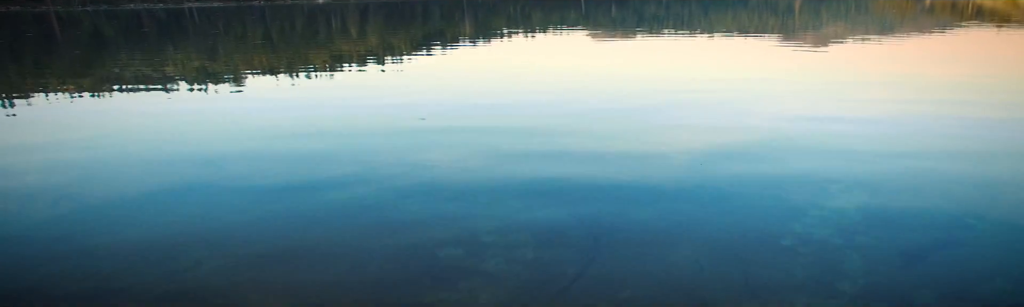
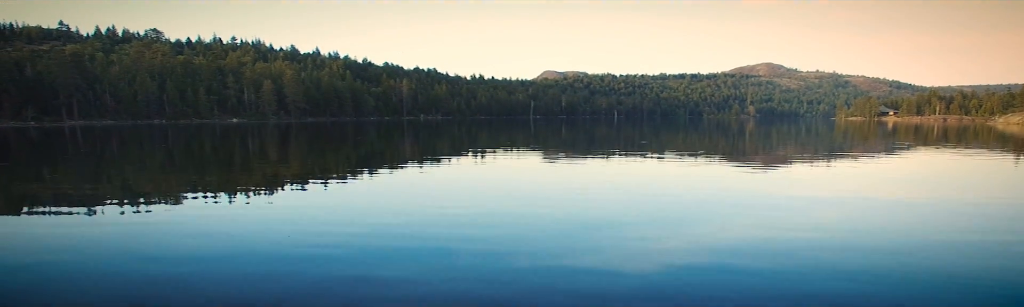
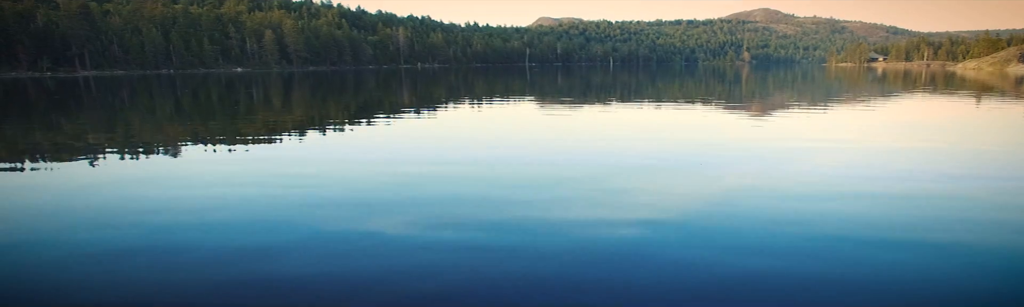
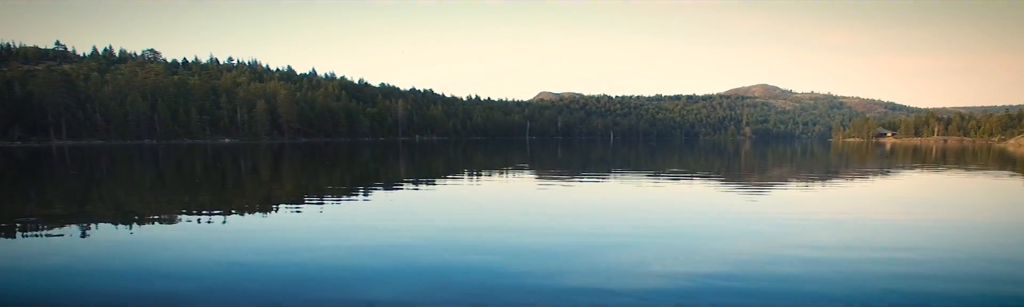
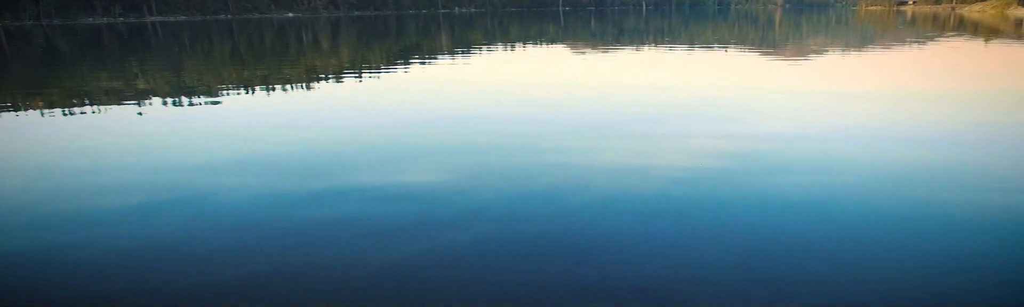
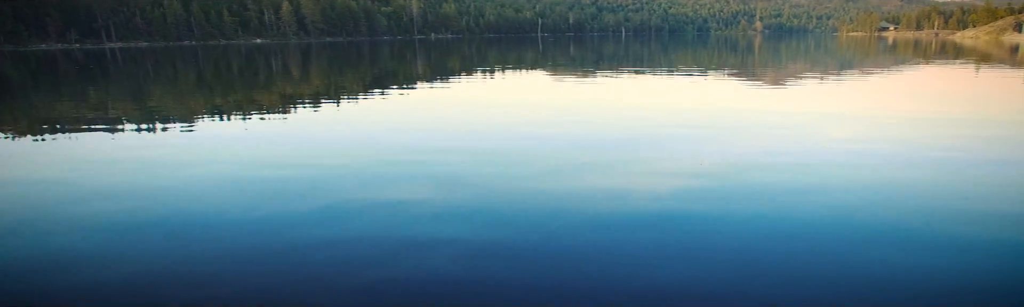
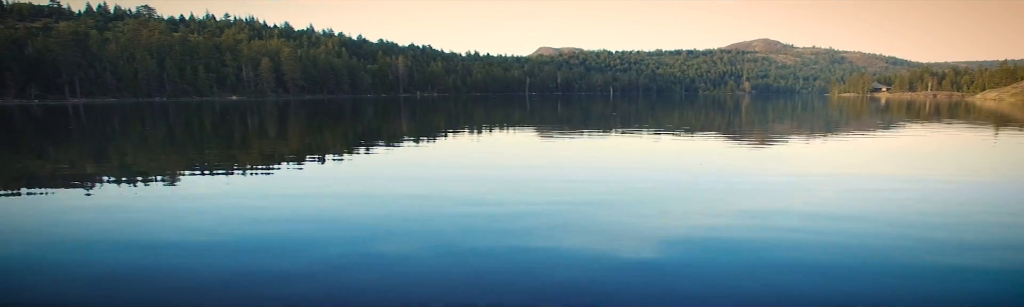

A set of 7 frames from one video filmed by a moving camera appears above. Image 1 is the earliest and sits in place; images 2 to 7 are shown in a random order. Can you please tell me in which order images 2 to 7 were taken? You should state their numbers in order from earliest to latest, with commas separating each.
5, 6, 3, 7, 2, 4
